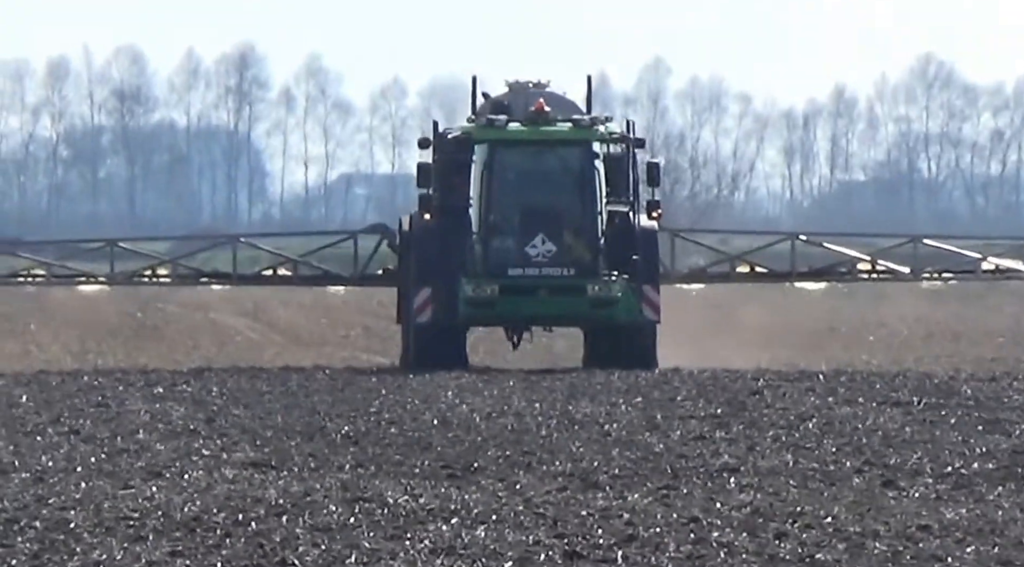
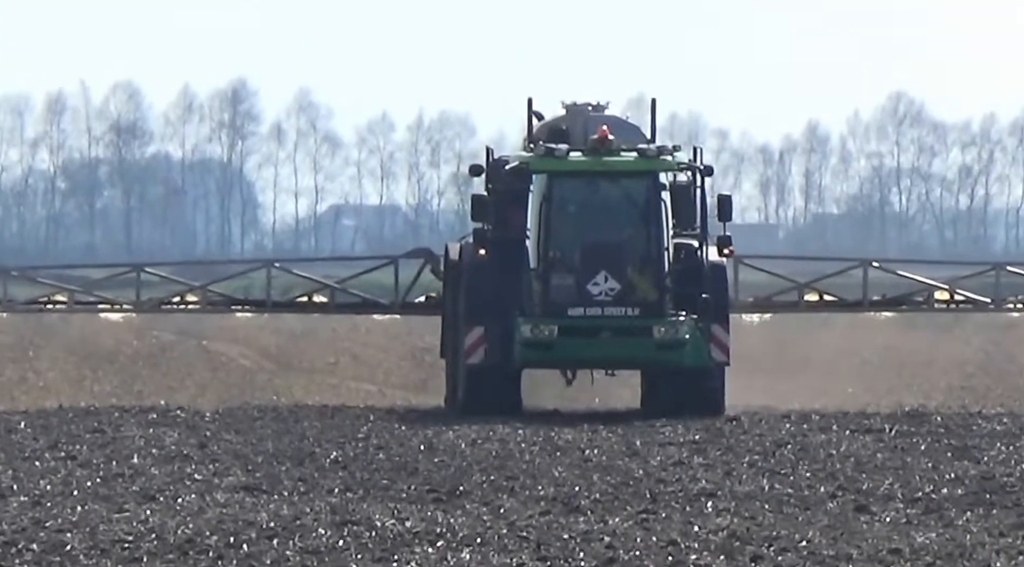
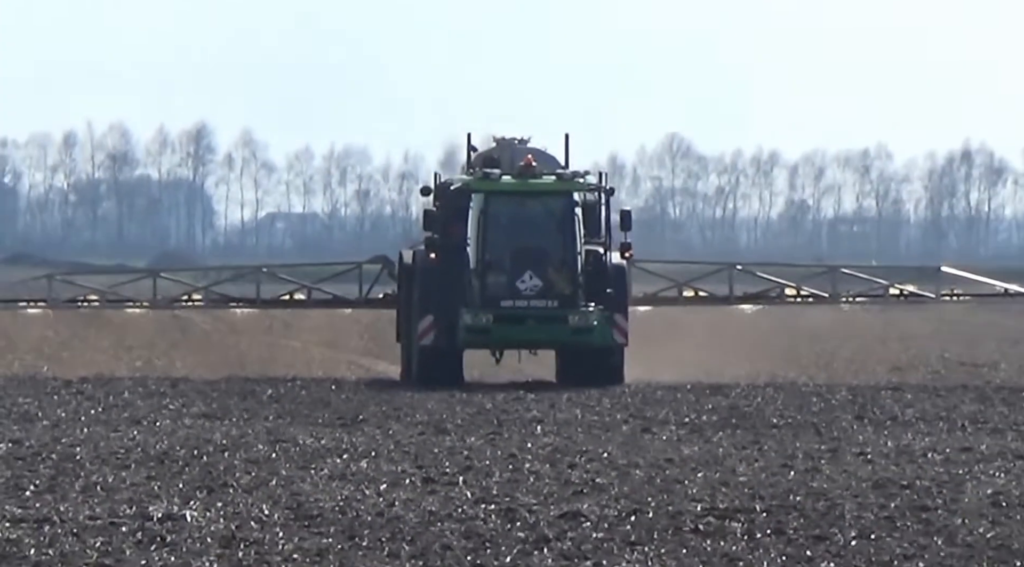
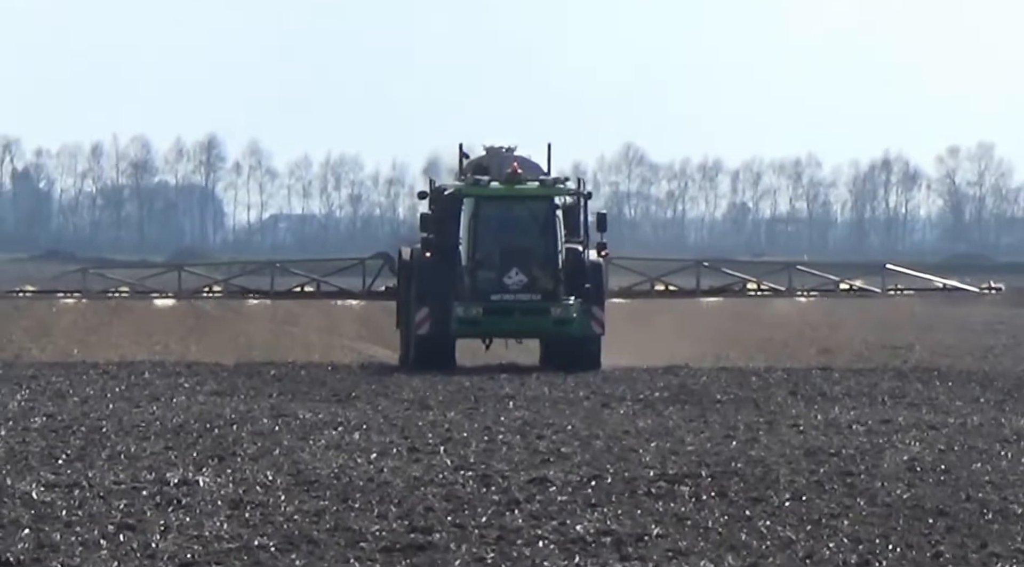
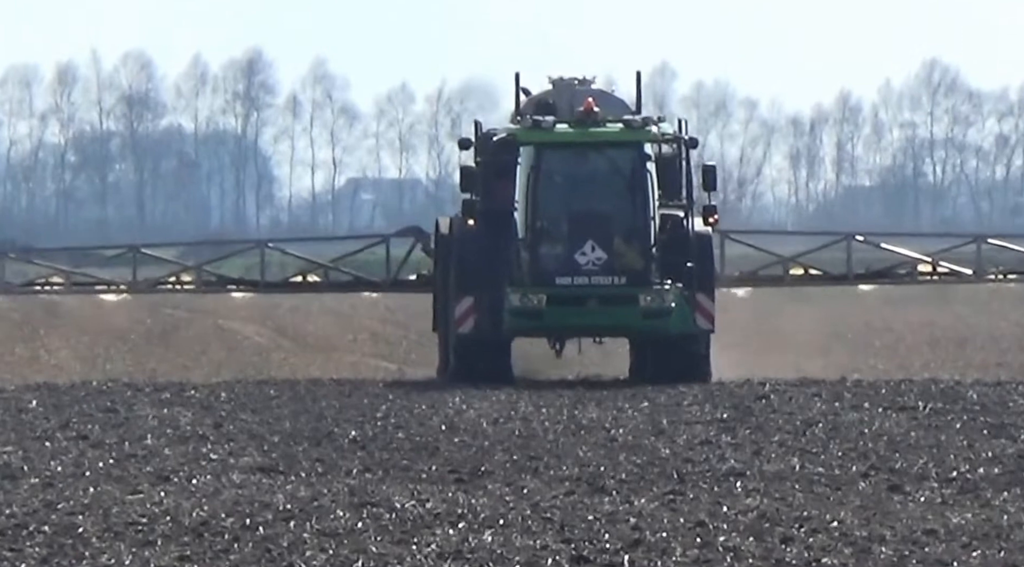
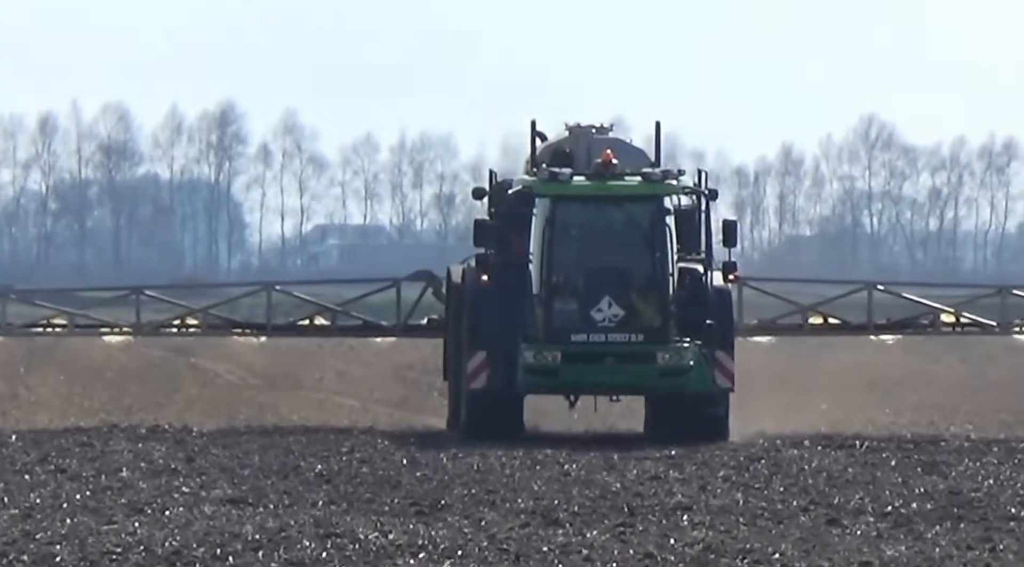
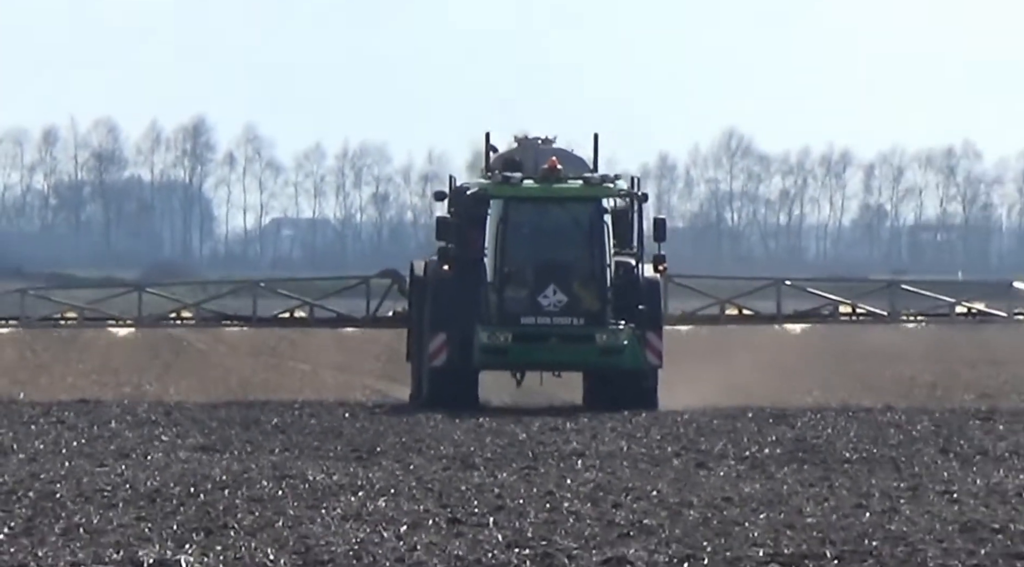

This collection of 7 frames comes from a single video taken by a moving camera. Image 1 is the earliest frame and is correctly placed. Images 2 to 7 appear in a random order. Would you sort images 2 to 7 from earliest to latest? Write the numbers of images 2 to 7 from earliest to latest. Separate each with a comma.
5, 2, 6, 7, 3, 4
